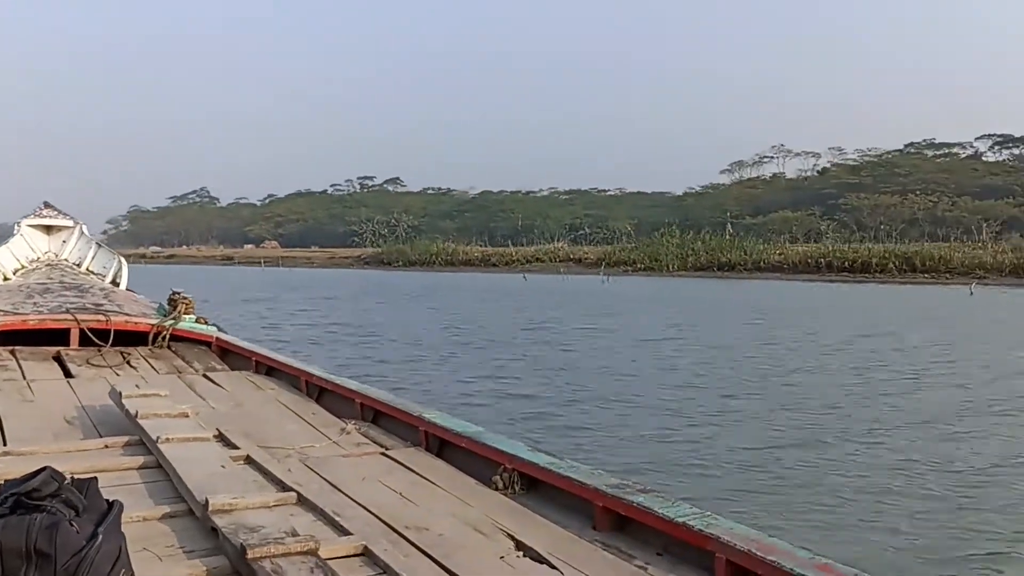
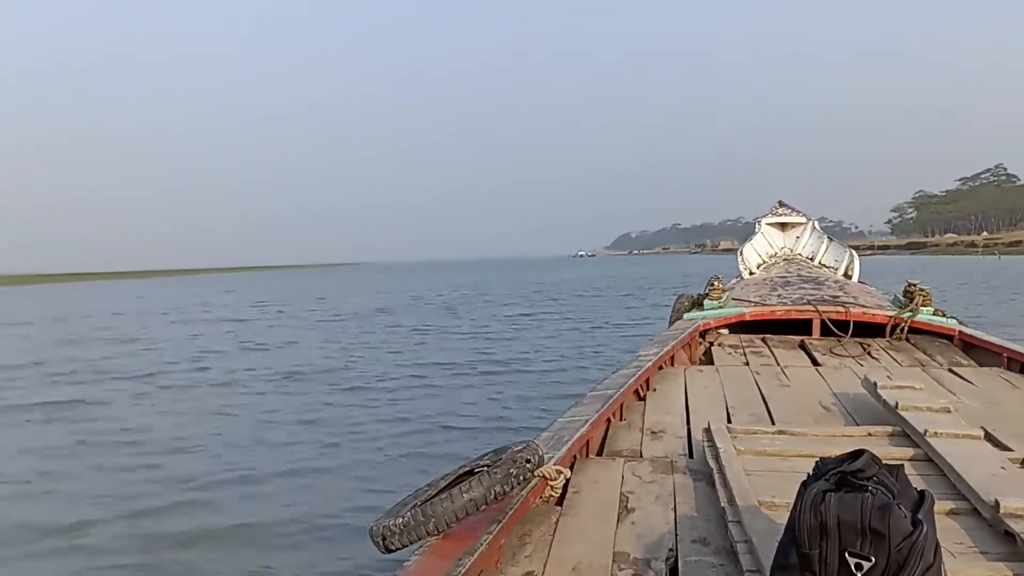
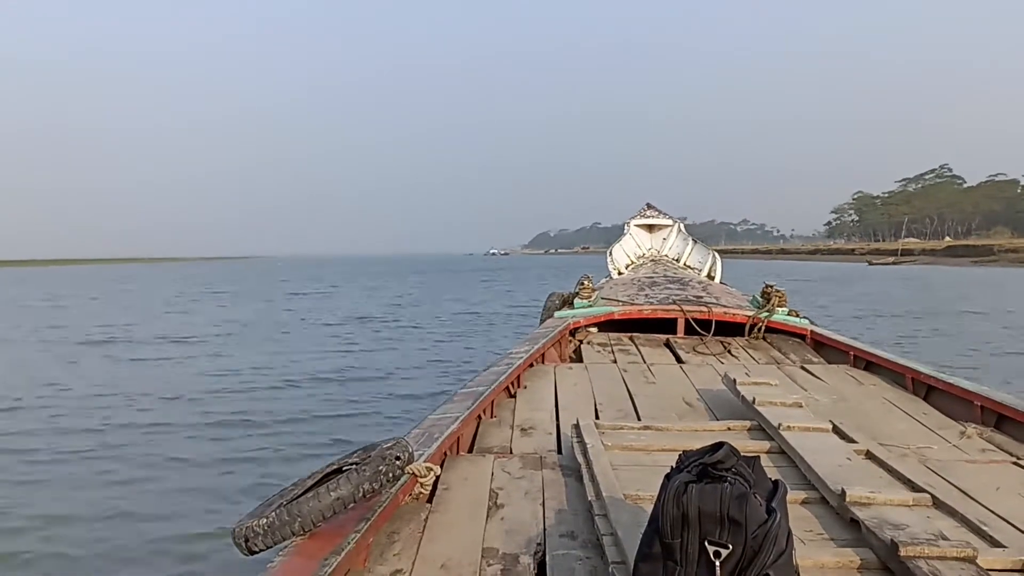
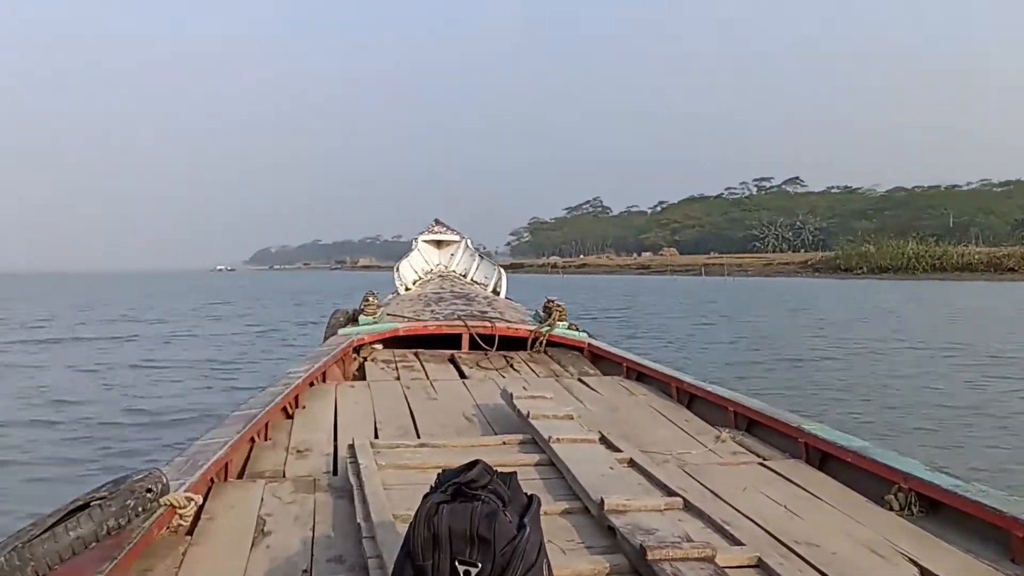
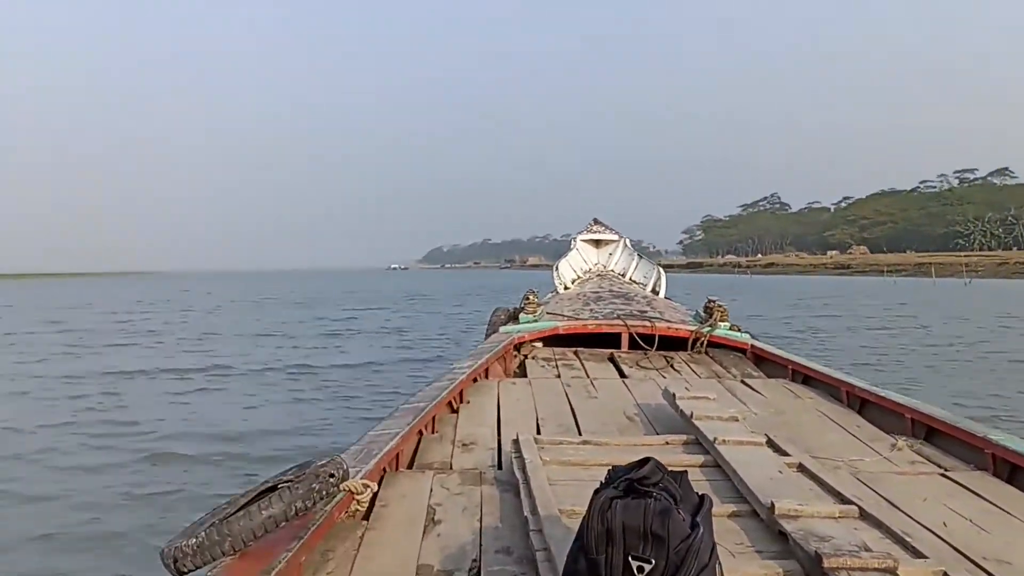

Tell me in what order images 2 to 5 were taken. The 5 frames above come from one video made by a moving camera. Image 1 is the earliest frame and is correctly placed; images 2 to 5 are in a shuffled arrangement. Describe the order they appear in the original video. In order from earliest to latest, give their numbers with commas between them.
4, 5, 2, 3
